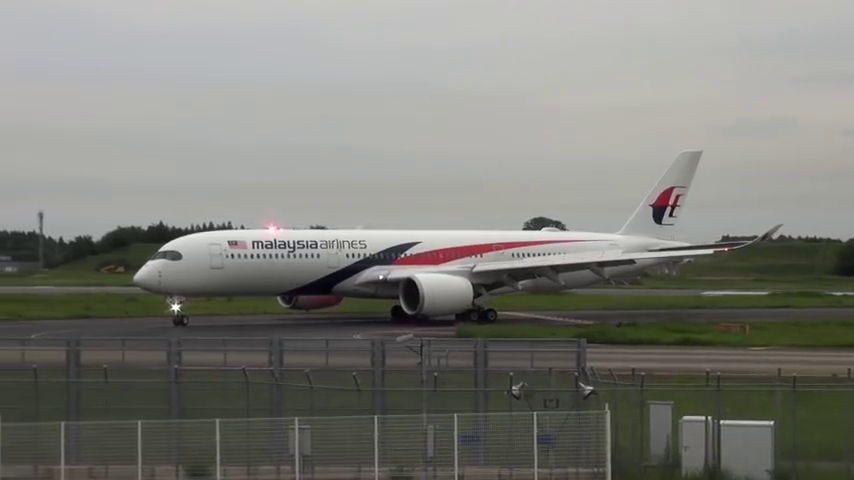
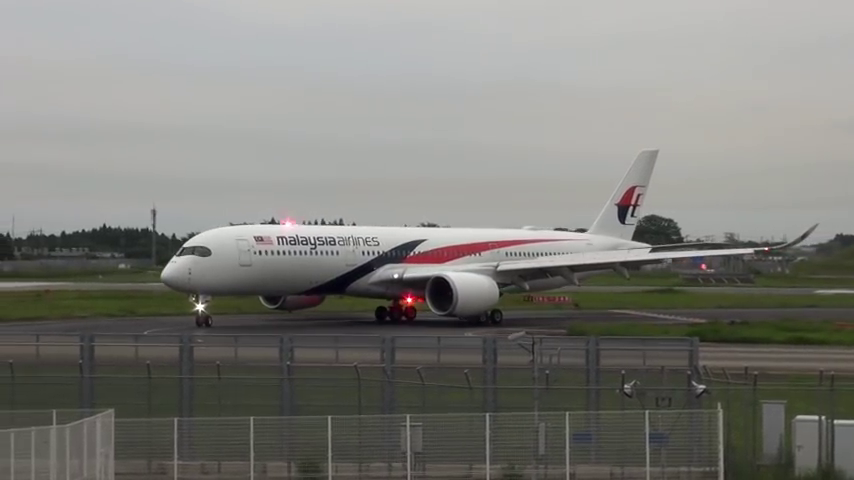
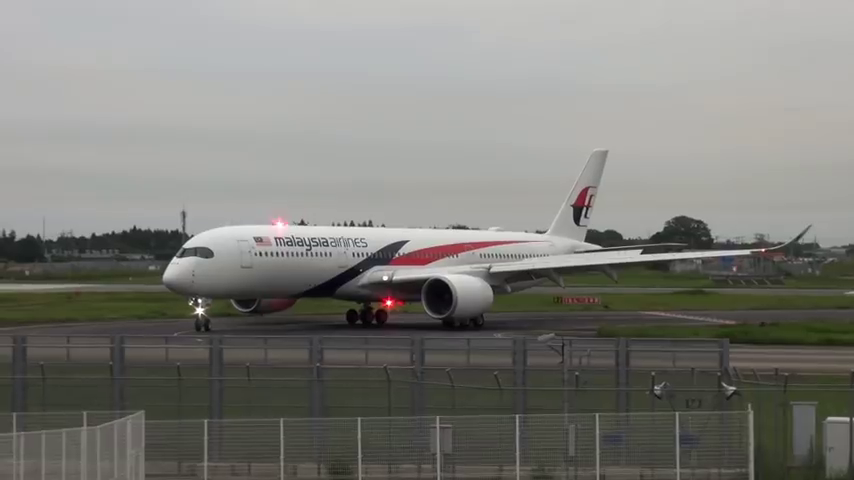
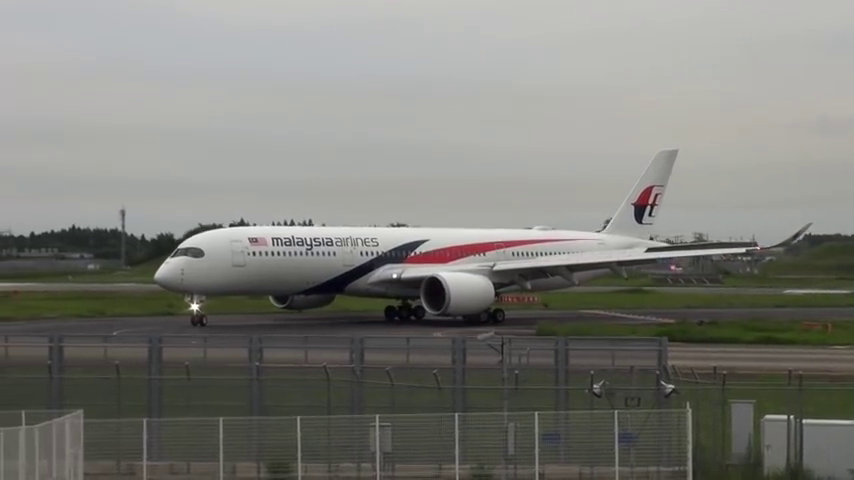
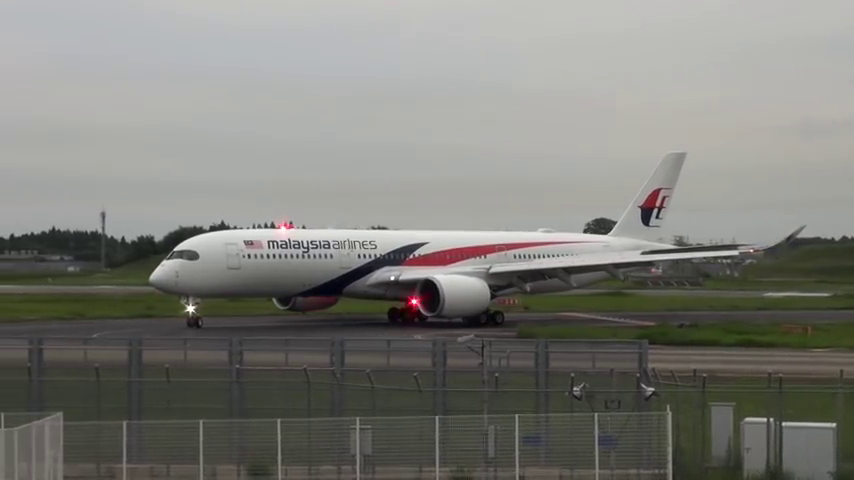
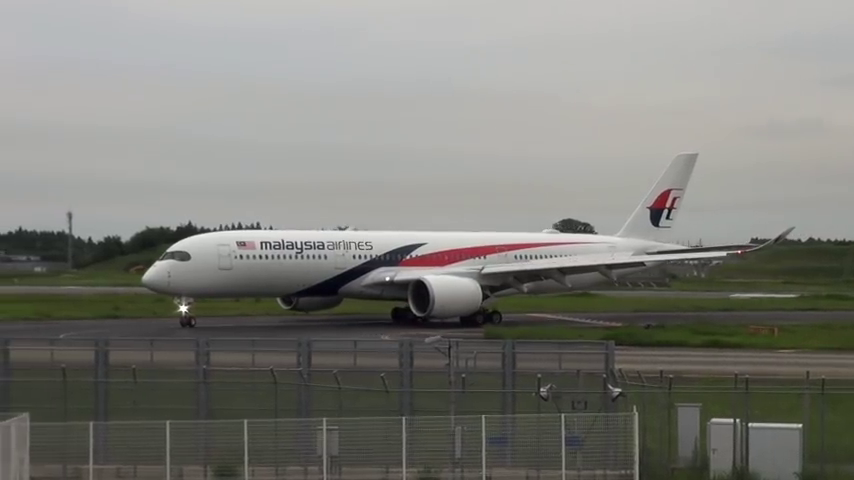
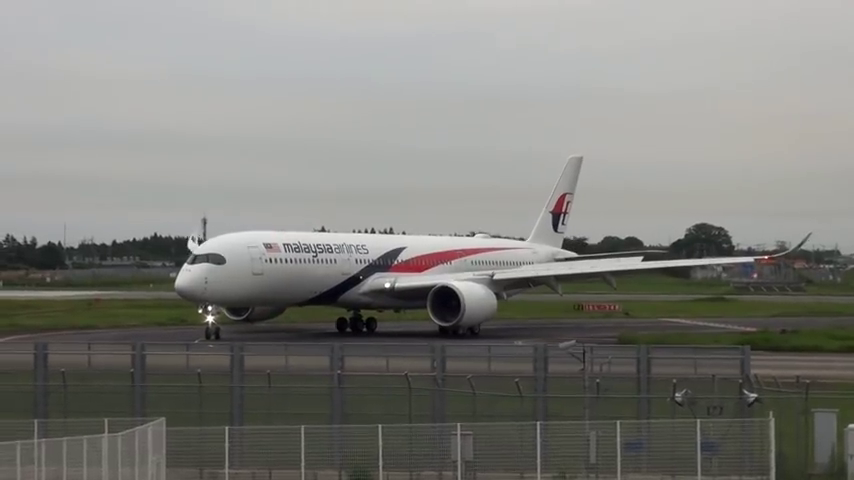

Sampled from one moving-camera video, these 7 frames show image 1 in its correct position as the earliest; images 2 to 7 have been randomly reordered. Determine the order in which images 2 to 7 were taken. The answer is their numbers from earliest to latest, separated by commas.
6, 5, 4, 2, 3, 7
